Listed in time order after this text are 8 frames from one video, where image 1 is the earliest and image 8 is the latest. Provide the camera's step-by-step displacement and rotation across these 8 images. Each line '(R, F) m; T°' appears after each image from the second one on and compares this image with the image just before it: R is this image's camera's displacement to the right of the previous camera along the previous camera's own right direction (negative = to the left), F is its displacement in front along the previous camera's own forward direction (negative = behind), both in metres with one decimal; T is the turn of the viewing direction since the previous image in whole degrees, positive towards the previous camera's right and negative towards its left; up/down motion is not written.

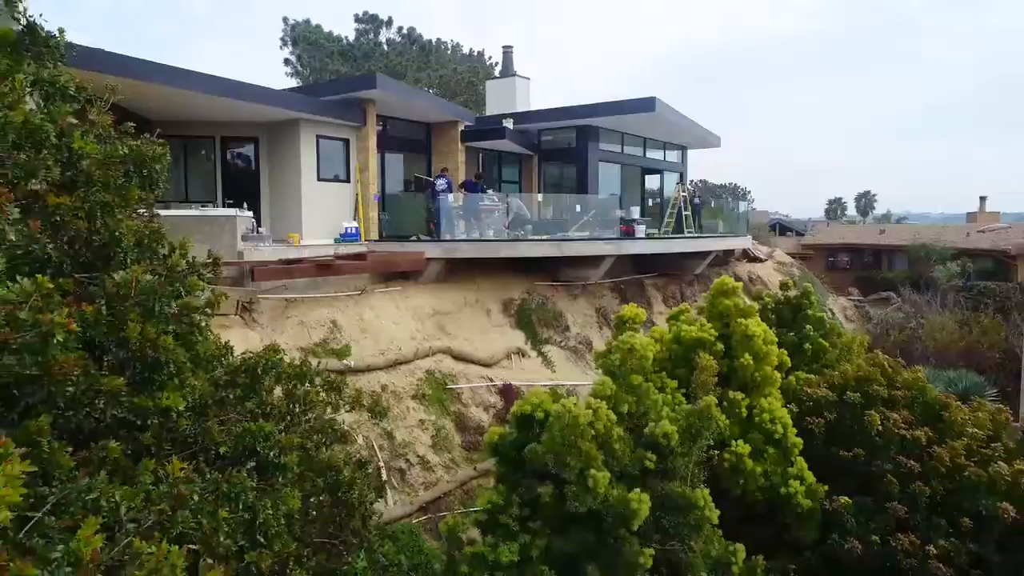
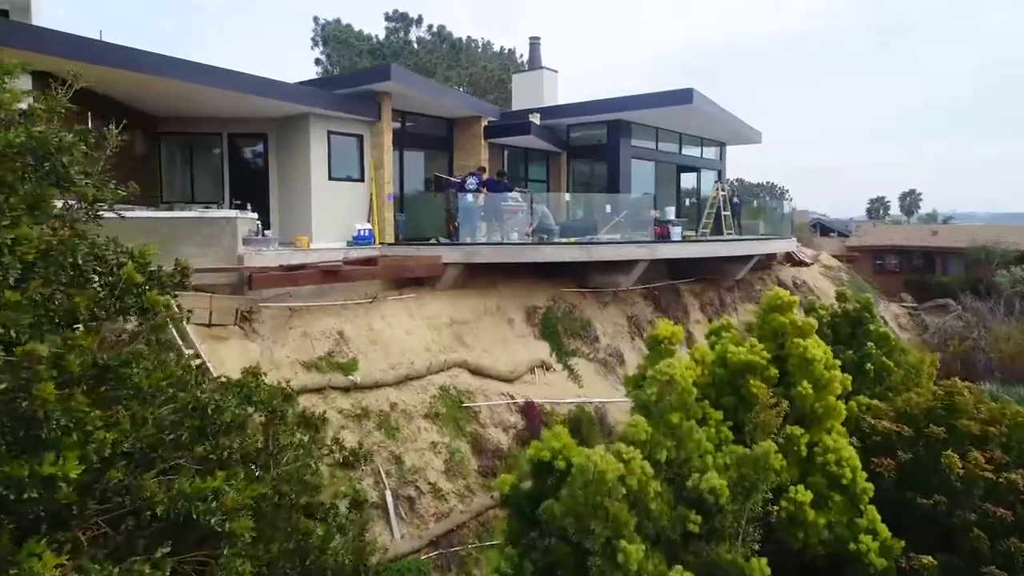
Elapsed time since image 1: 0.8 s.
(+0.1, +1.1) m; -3°
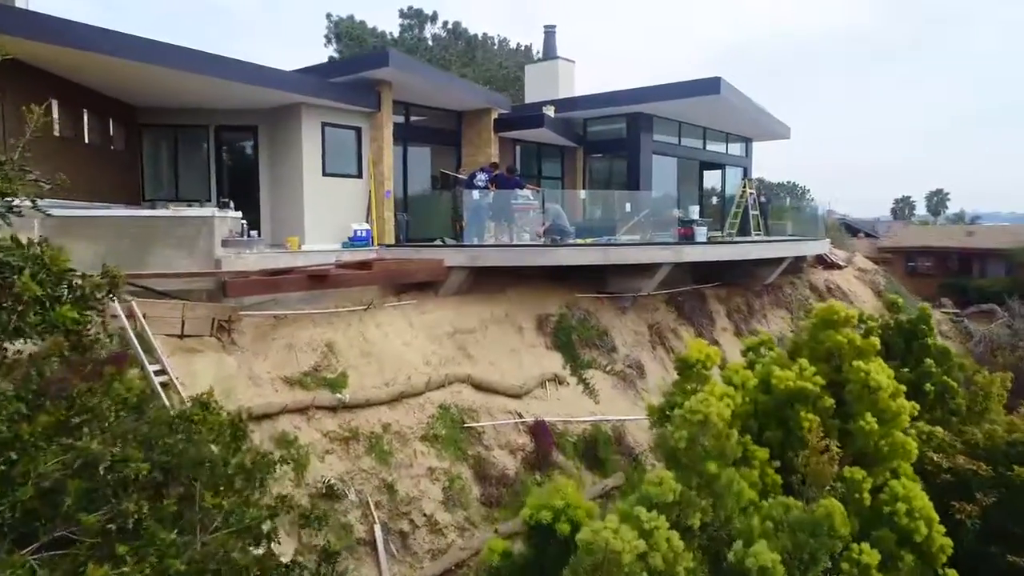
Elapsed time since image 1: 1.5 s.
(+0.1, +1.1) m; -1°
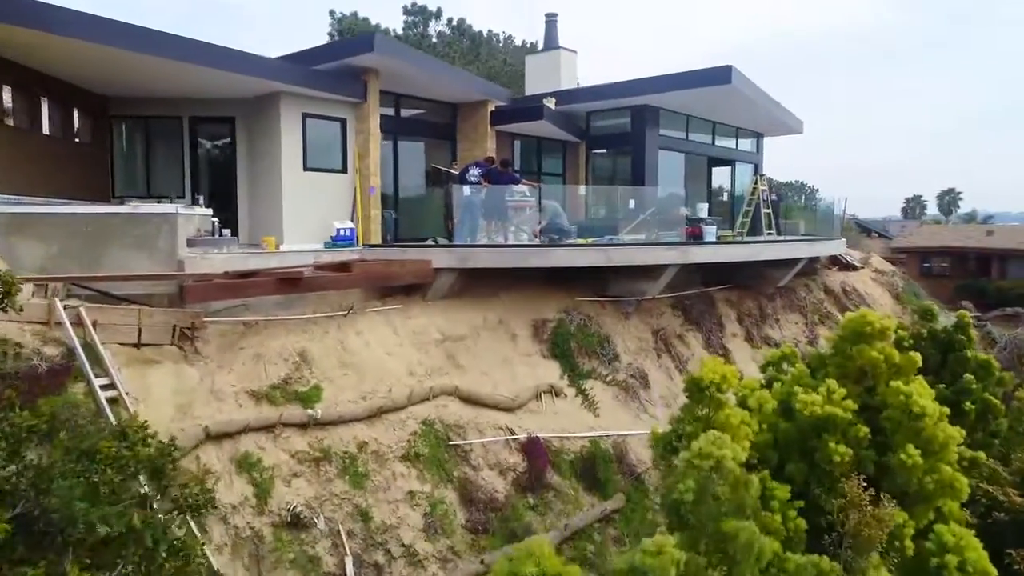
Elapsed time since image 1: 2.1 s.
(+0.2, +0.9) m; -1°
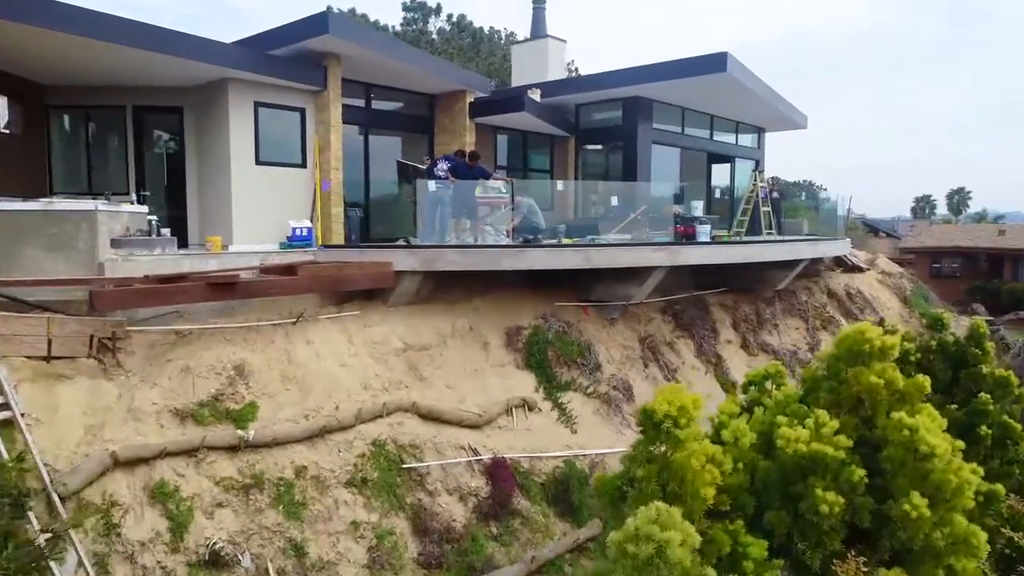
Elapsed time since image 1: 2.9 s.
(+0.5, +0.9) m; -1°
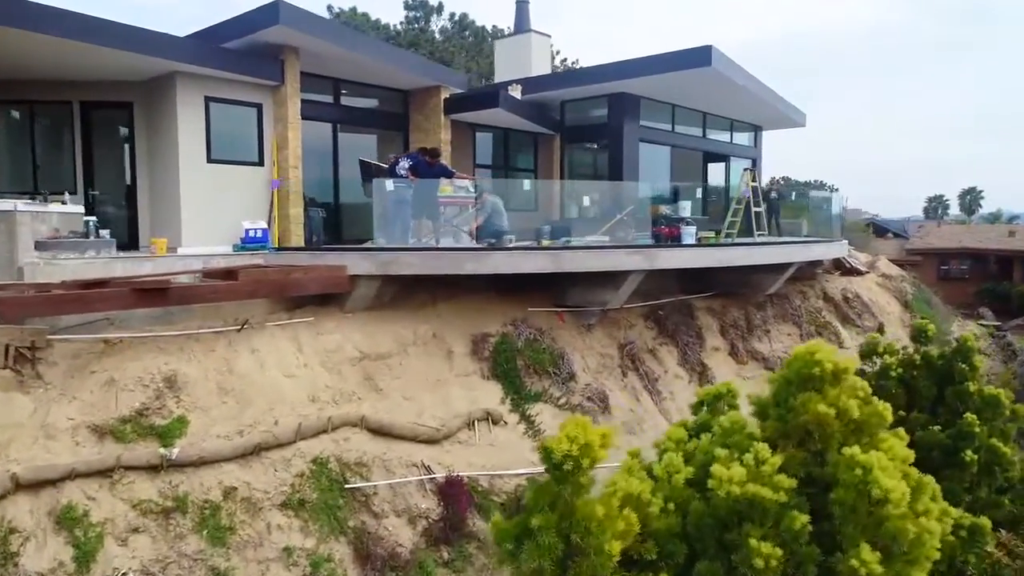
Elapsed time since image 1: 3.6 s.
(+0.6, +0.6) m; -1°
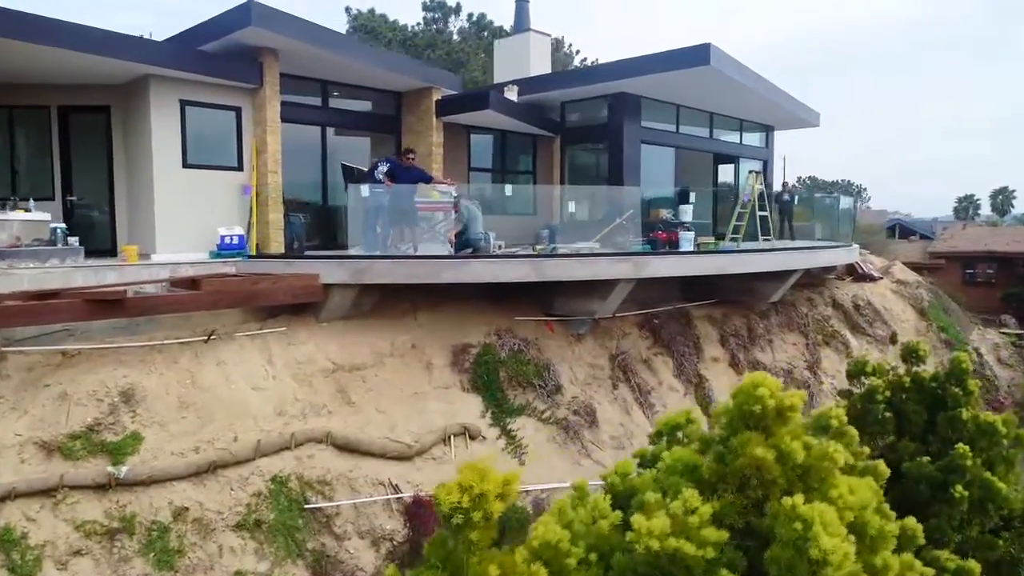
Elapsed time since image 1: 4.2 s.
(+0.6, +0.4) m; -2°
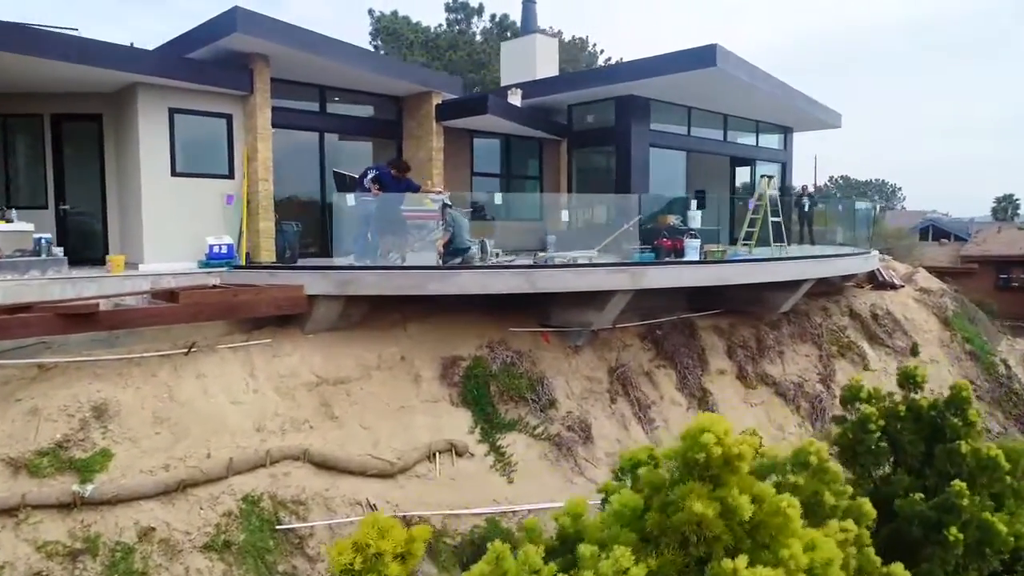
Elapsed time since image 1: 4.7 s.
(+0.5, +0.3) m; -2°
